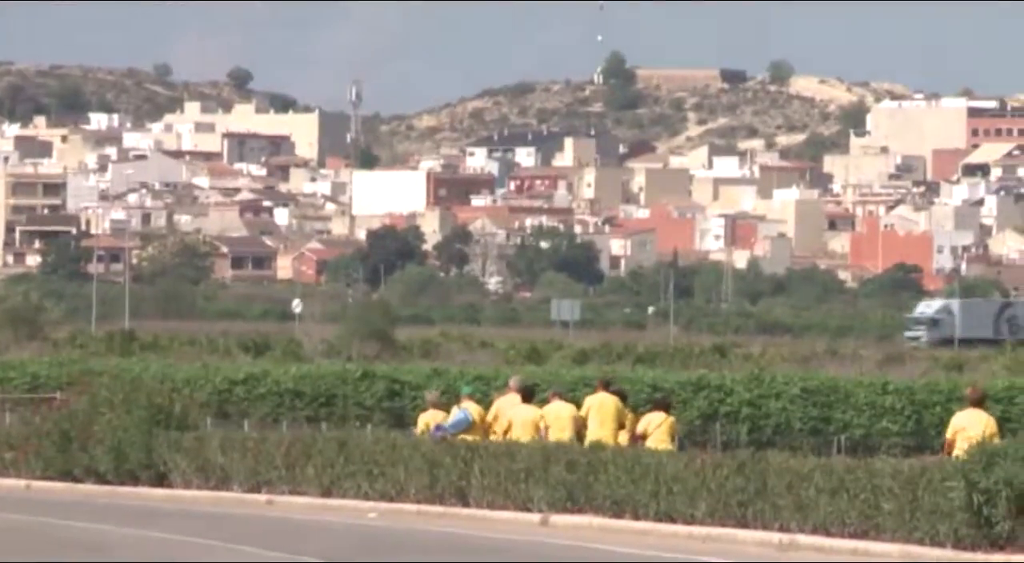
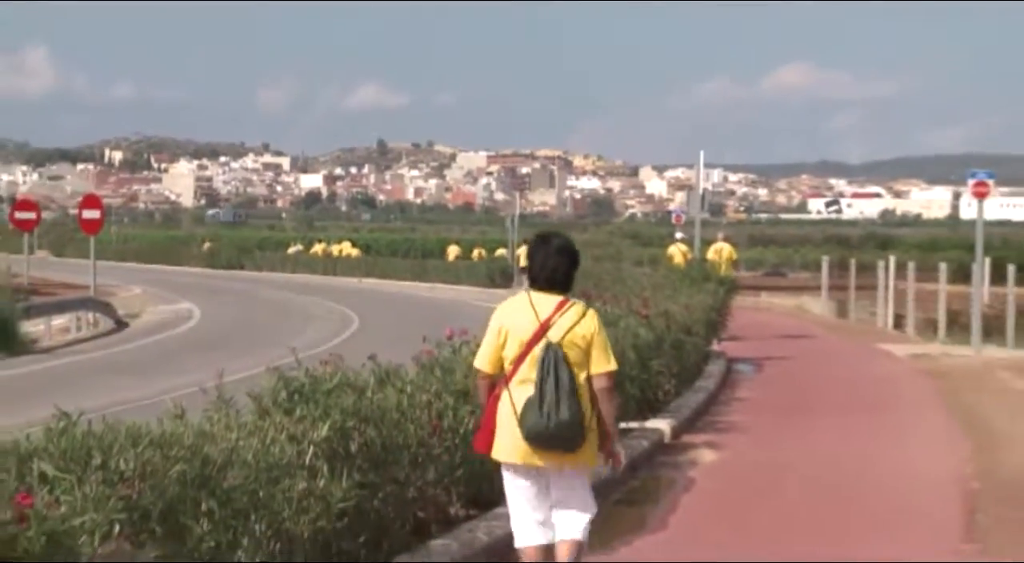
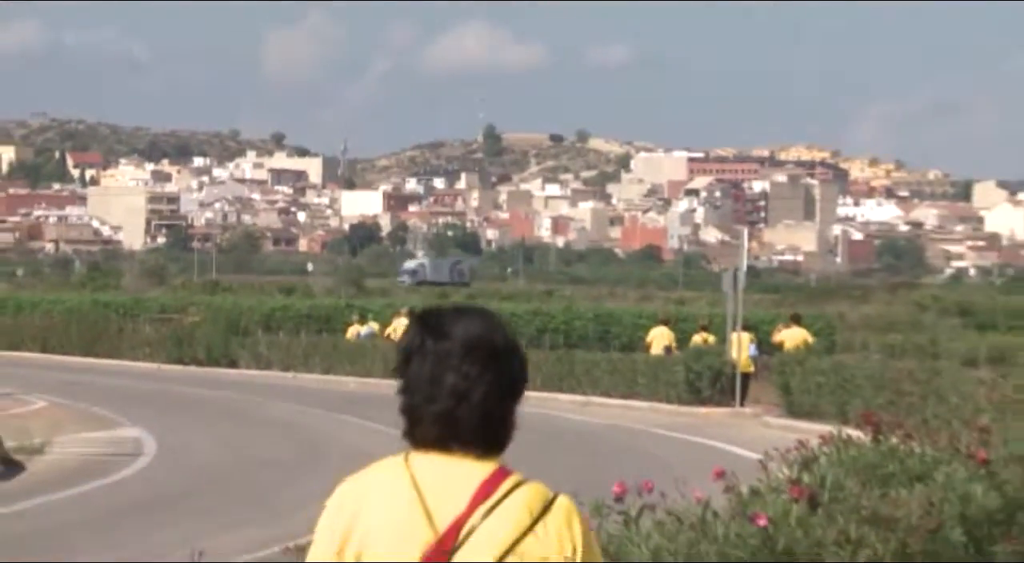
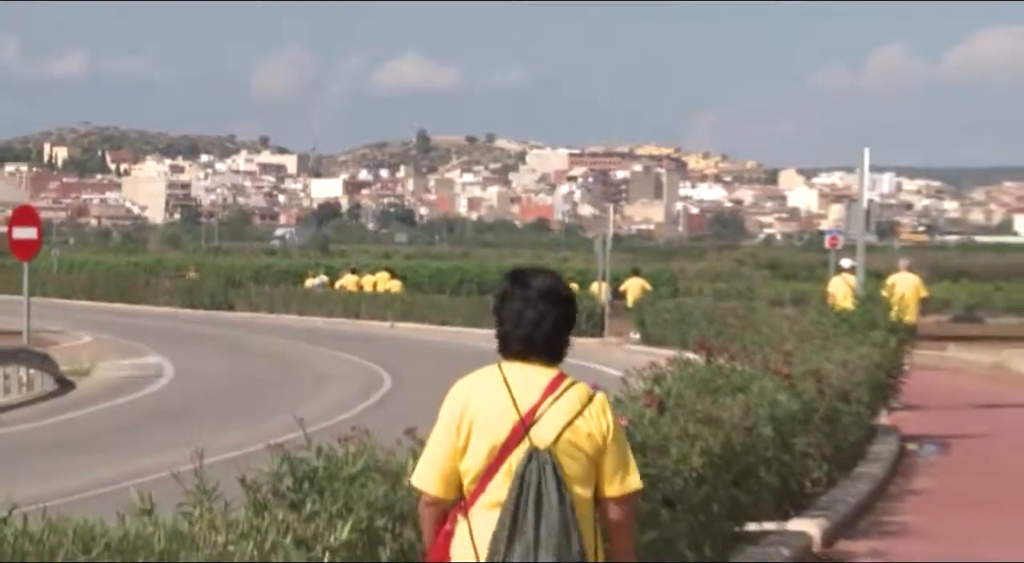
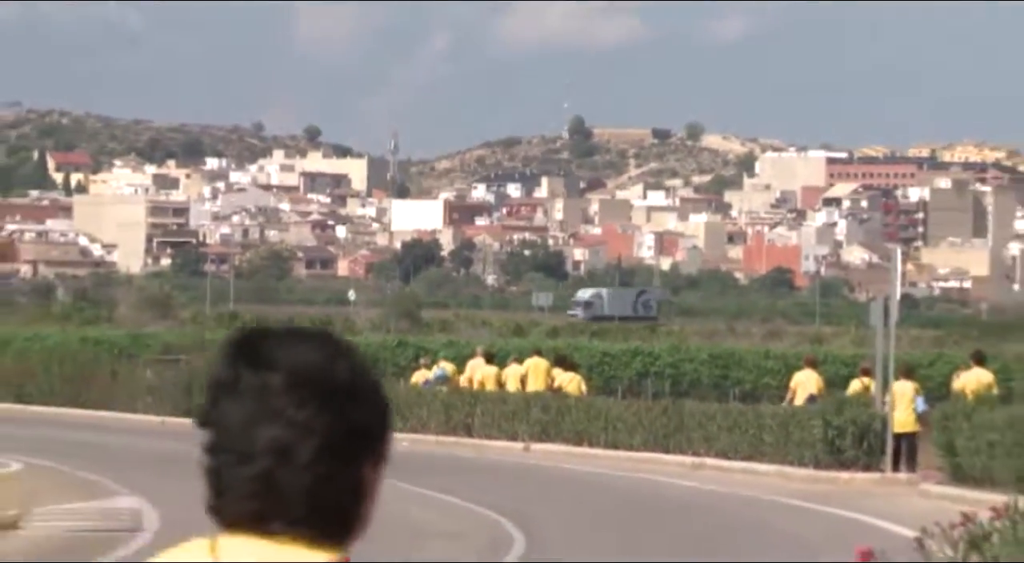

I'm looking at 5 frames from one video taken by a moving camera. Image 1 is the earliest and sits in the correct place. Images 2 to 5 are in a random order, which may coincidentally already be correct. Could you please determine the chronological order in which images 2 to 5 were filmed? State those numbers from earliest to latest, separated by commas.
5, 3, 4, 2
